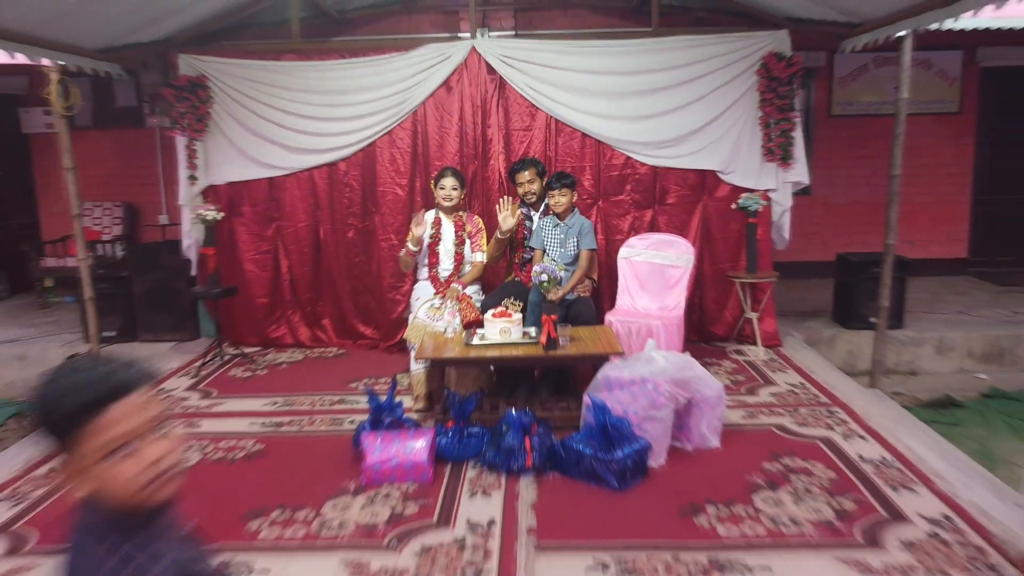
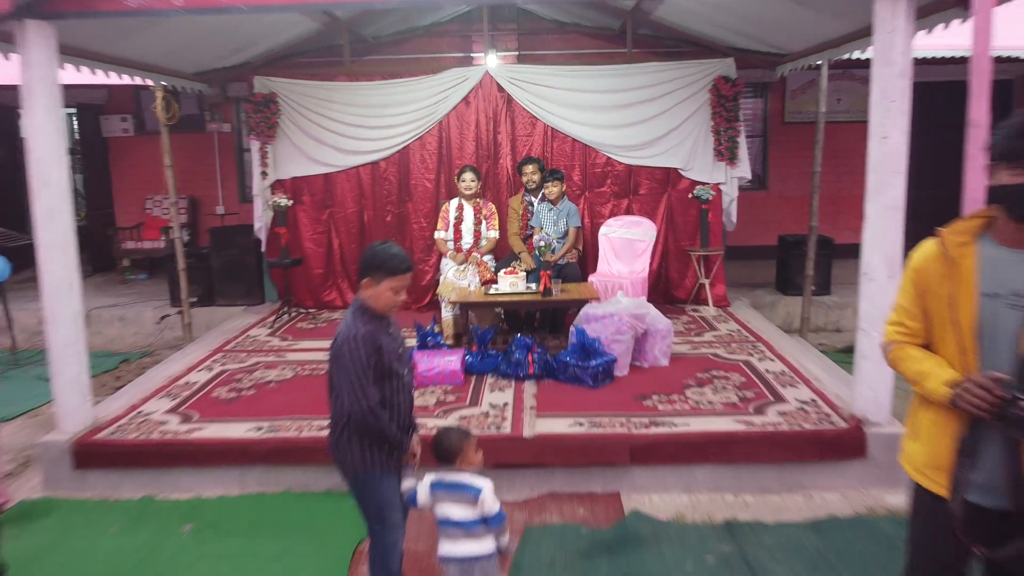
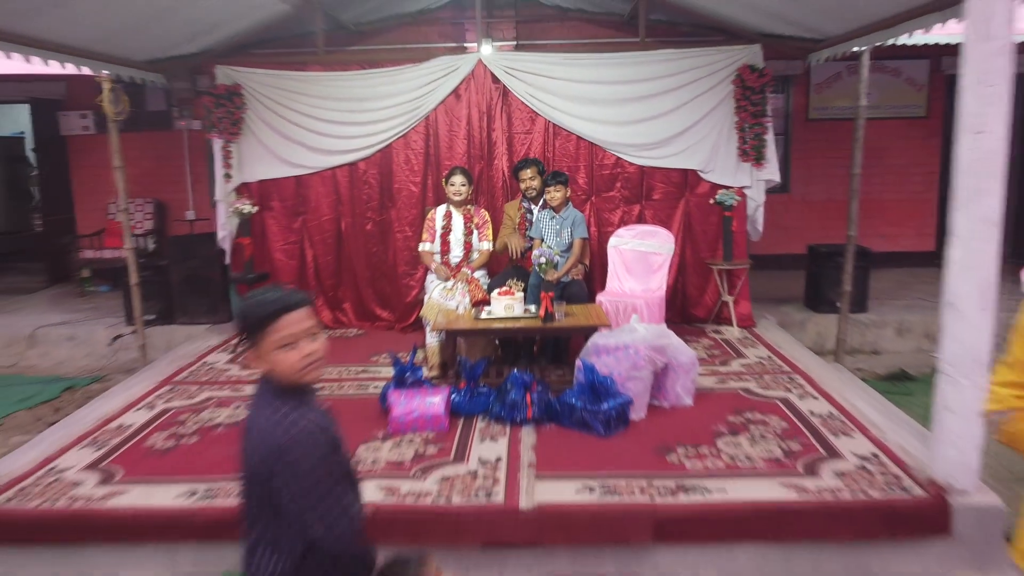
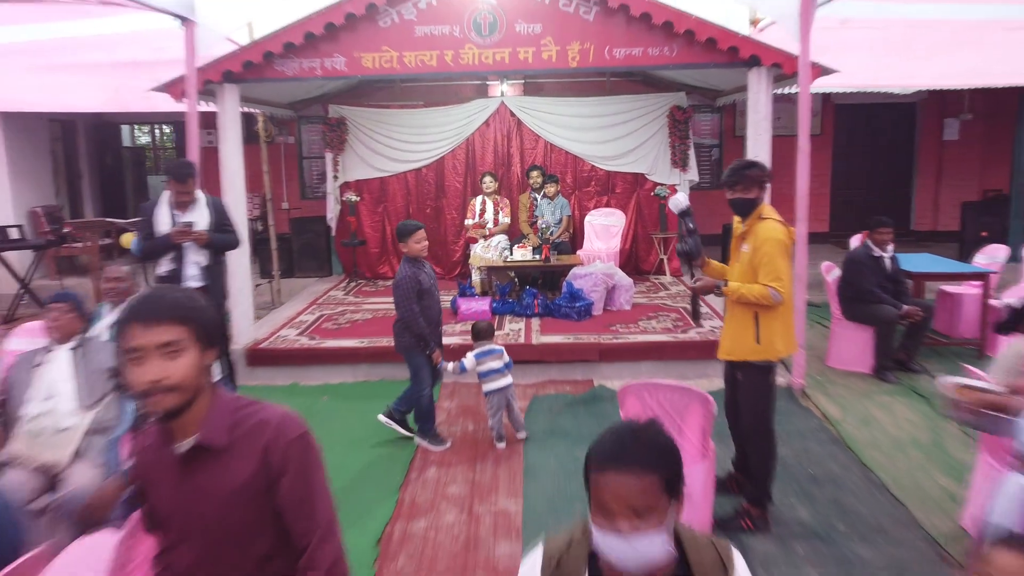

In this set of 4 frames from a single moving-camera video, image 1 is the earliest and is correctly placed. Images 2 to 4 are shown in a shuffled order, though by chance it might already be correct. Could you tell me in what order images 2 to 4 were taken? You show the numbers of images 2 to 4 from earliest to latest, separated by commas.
3, 2, 4
